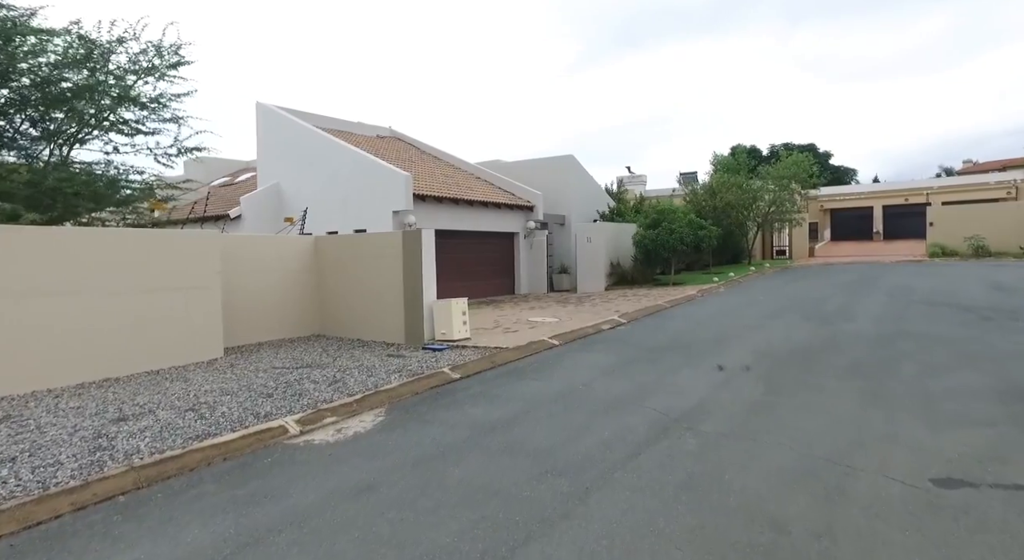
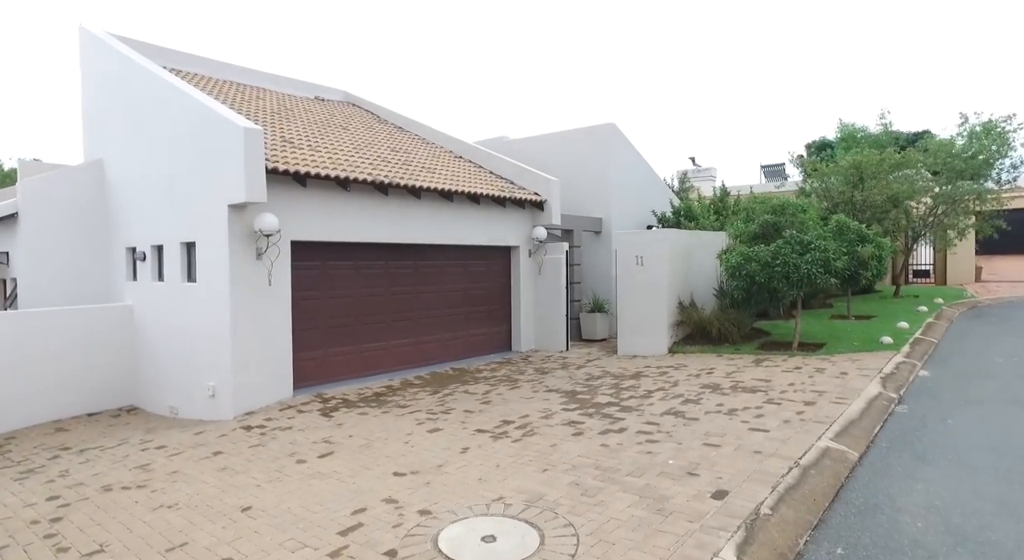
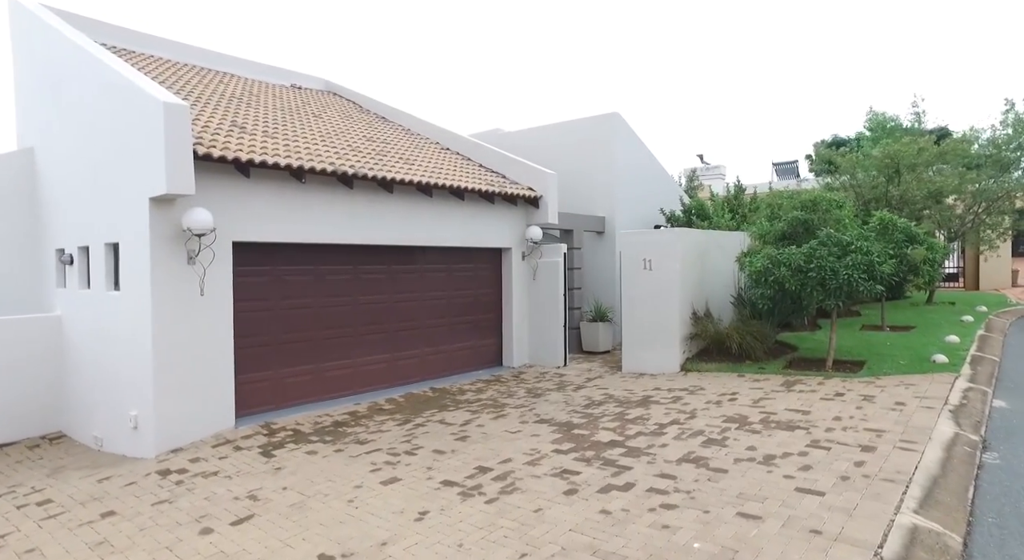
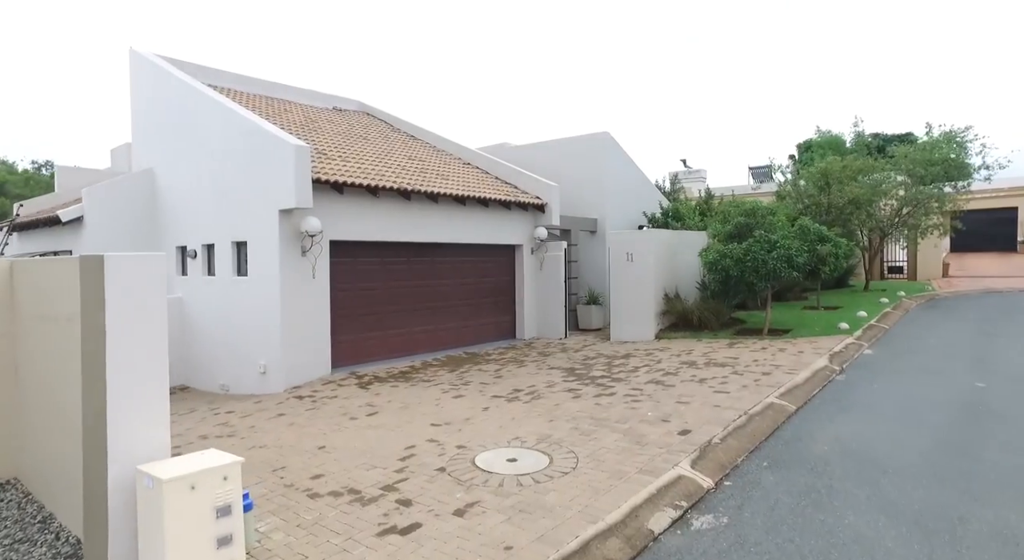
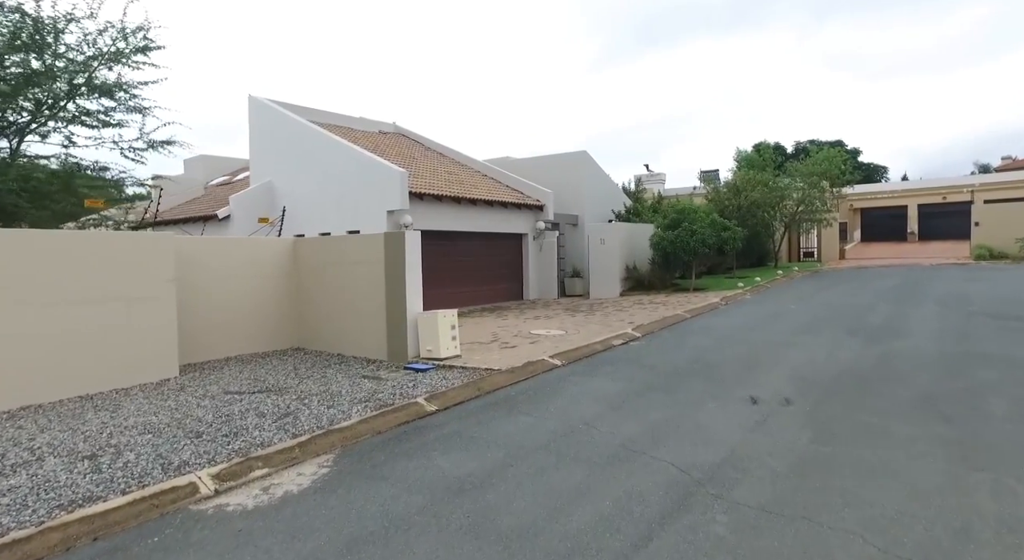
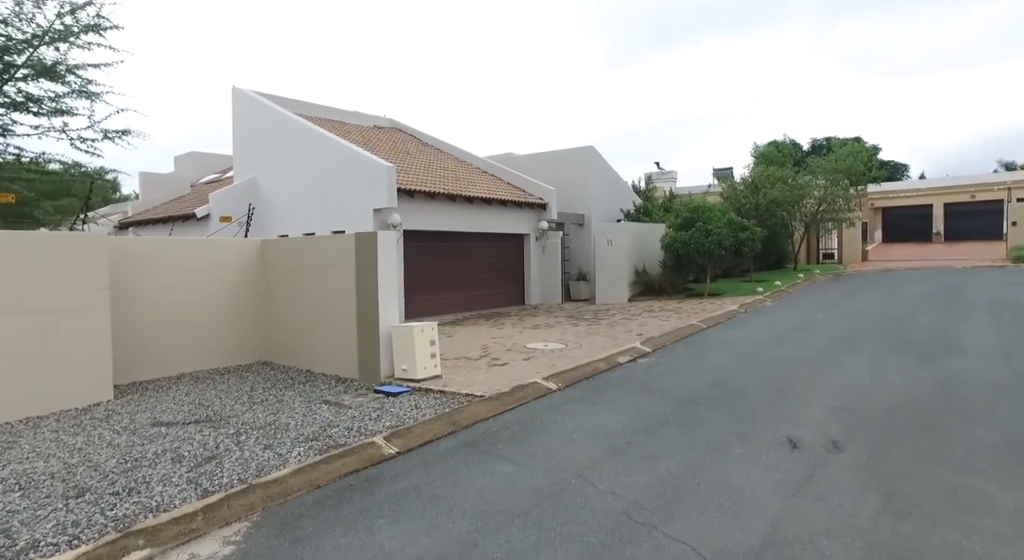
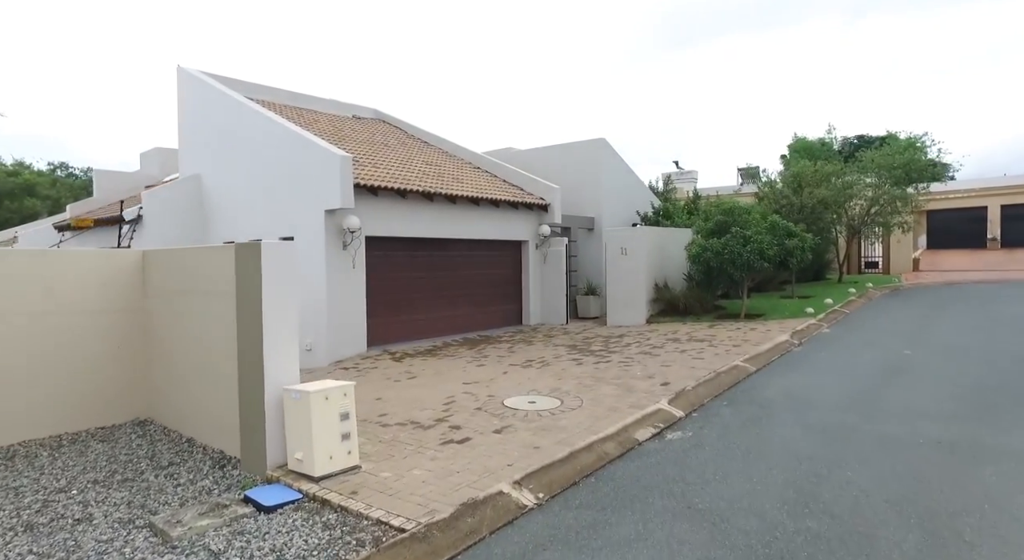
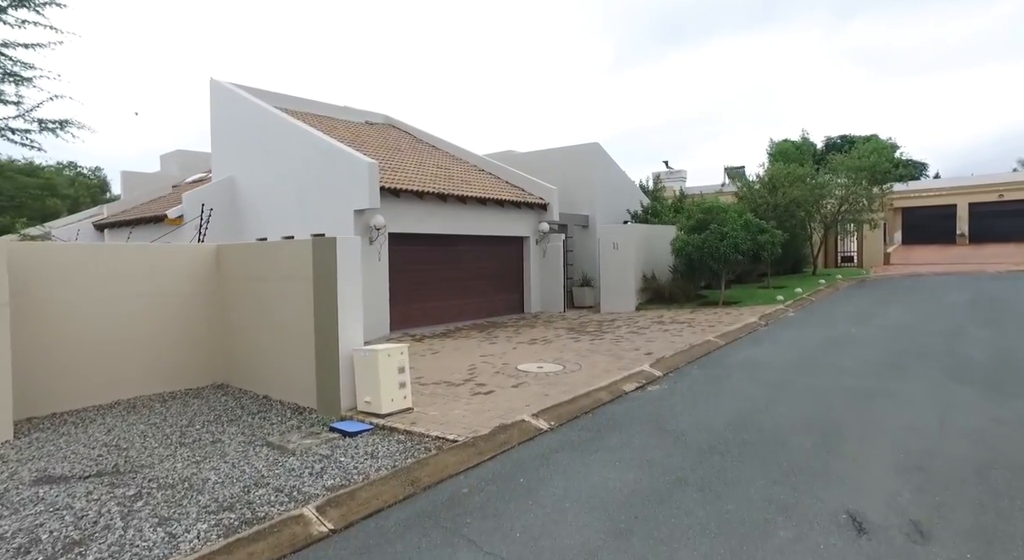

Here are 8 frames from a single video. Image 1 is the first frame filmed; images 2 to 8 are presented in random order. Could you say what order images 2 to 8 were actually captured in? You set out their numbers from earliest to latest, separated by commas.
5, 6, 8, 7, 4, 2, 3
